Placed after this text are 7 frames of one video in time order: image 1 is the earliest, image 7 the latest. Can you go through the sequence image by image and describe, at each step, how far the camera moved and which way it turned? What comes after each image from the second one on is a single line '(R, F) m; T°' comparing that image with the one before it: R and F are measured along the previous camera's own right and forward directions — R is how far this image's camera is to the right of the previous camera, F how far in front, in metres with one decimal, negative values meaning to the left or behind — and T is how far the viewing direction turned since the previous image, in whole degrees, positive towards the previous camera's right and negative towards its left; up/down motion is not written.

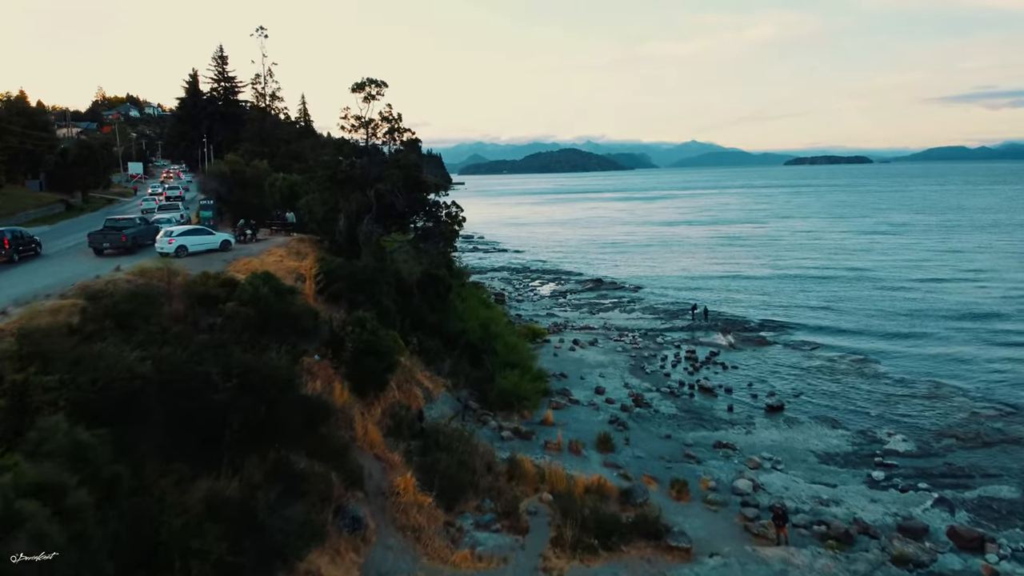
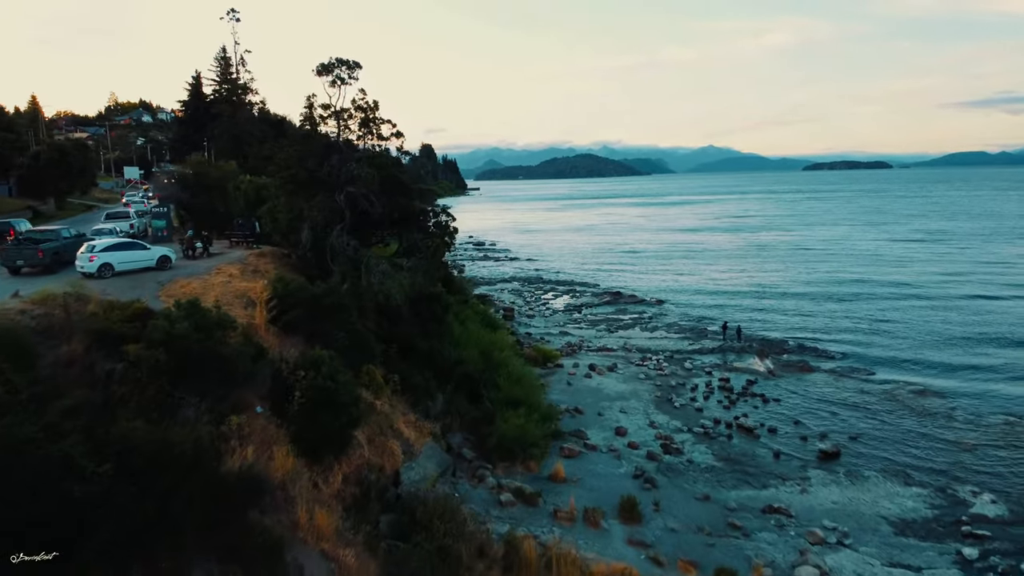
(+0.3, +3.7) m; -1°
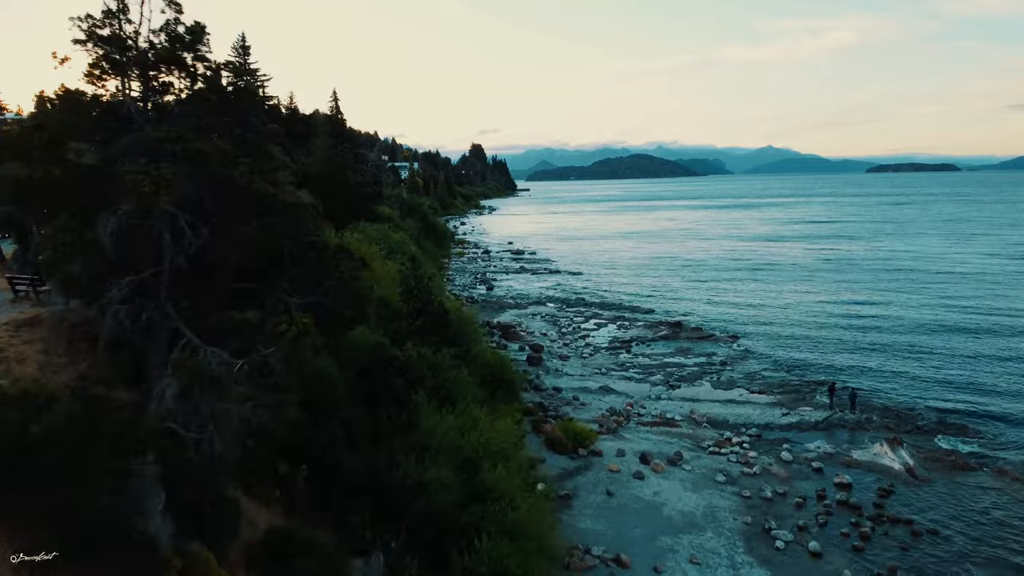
(+0.9, +8.6) m; -4°
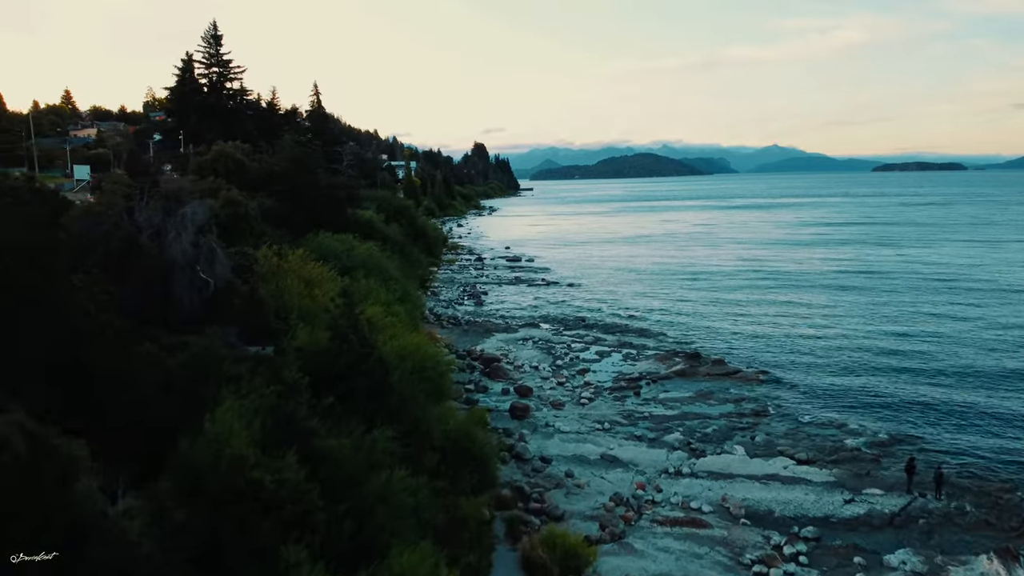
(+0.7, +5.8) m; 0°
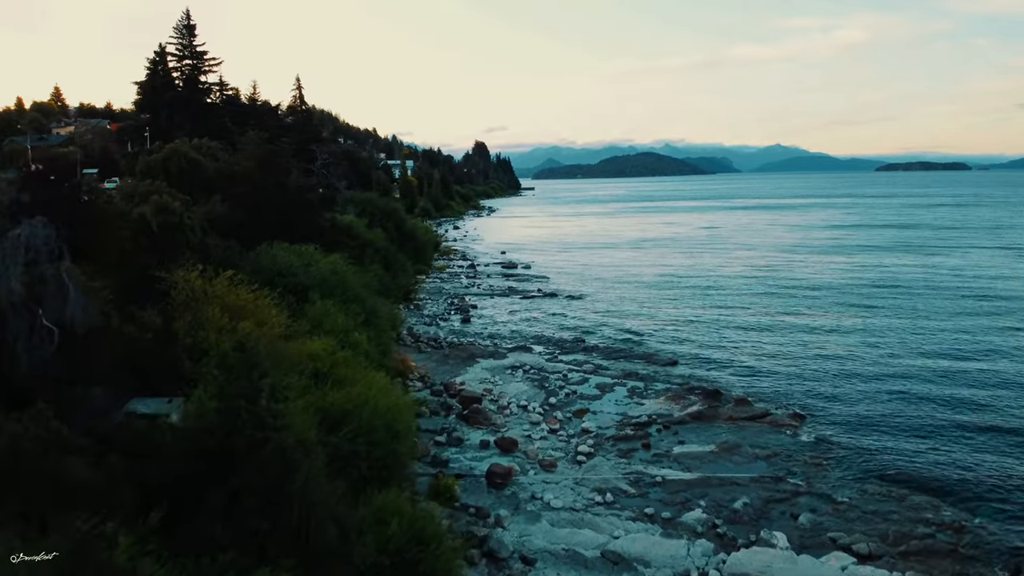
(+0.6, +4.7) m; 0°
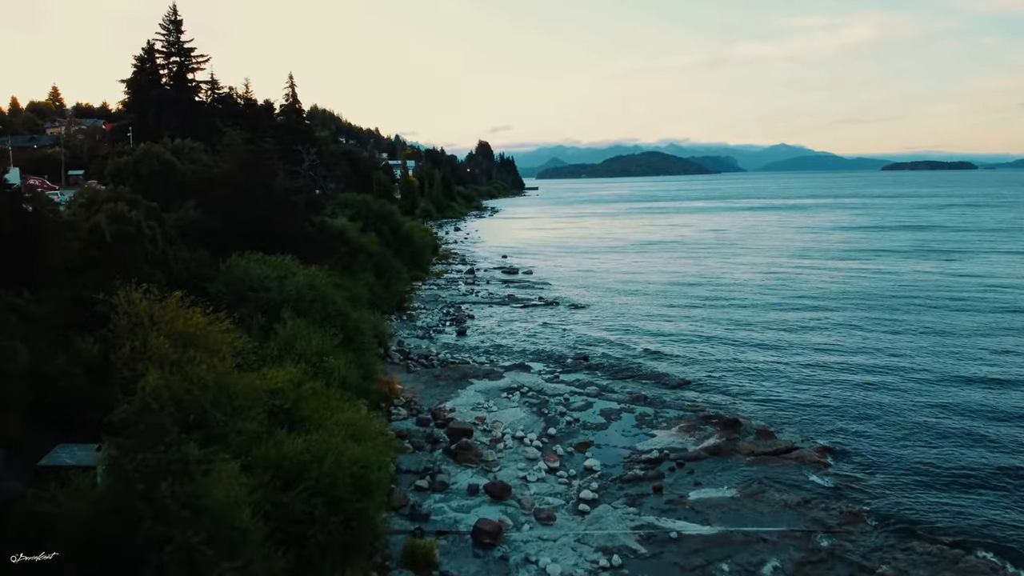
(+0.3, +2.6) m; 0°
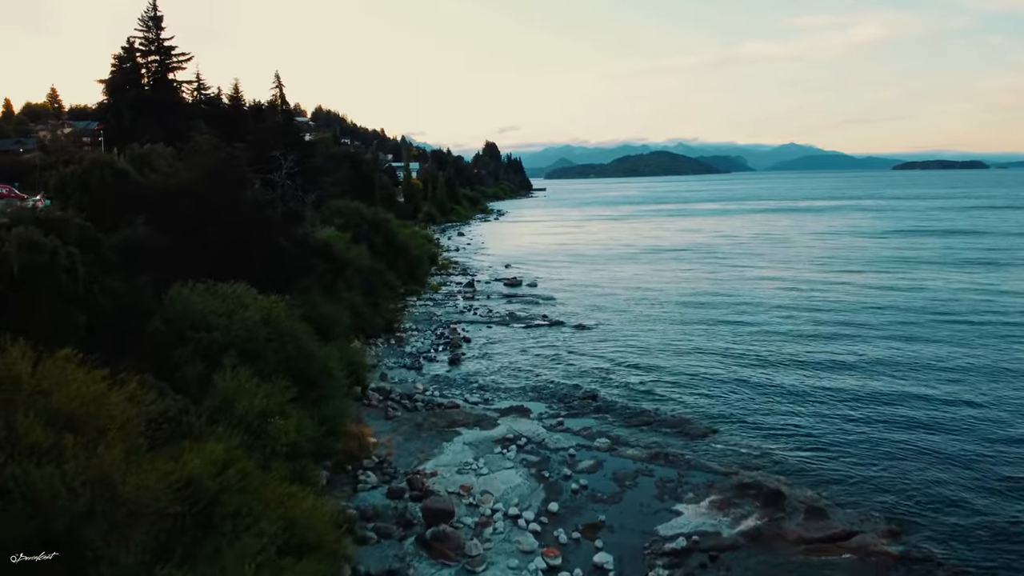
(+0.4, +4.1) m; -1°
